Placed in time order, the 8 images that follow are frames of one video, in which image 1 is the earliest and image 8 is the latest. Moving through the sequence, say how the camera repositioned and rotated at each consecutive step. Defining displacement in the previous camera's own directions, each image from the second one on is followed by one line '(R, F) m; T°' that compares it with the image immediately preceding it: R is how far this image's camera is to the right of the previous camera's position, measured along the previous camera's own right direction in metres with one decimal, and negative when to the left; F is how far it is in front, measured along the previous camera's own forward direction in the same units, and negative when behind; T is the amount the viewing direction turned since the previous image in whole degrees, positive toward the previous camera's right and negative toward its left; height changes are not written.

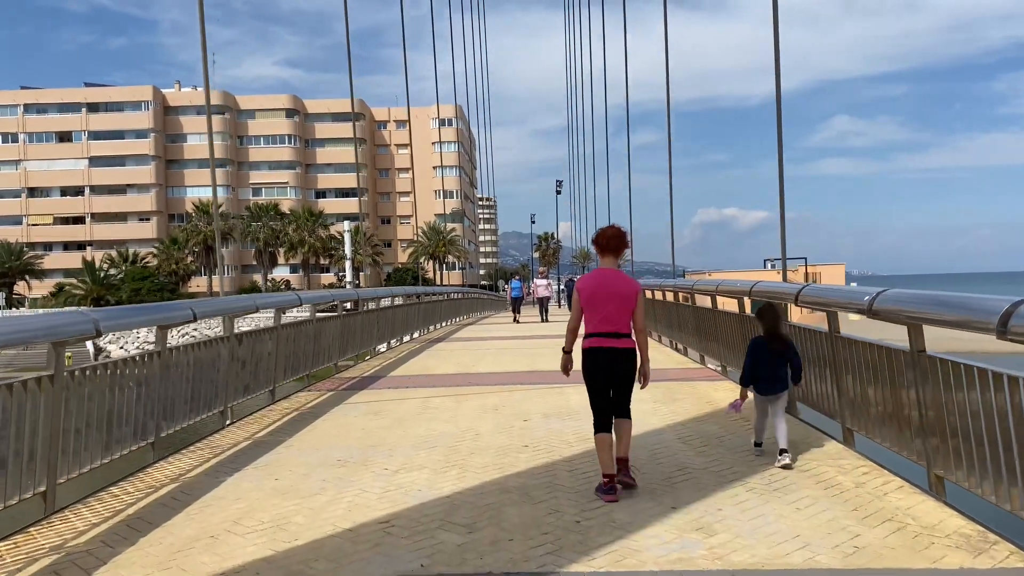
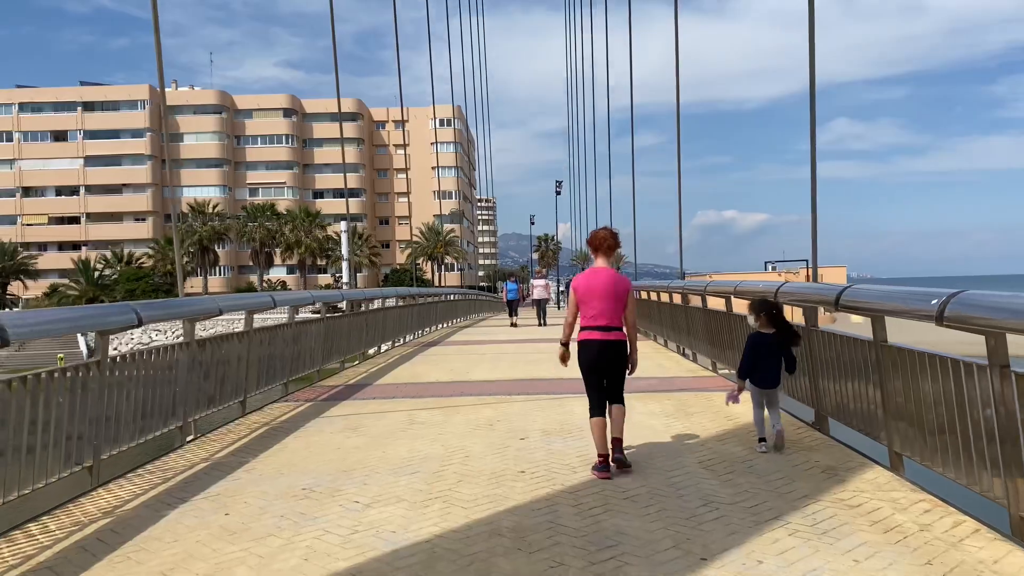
(0.0, +0.8) m; 0°
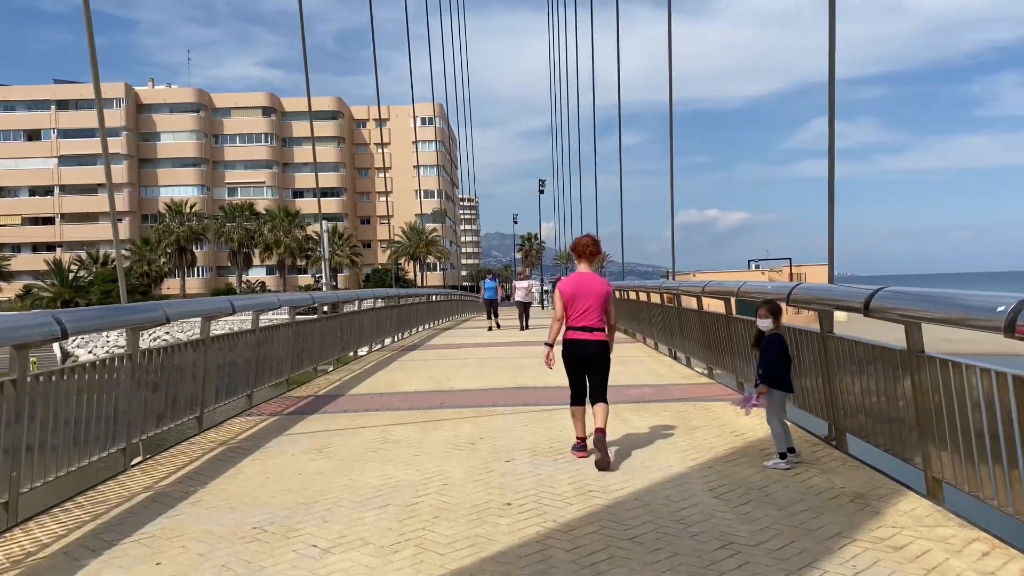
(0.0, +0.7) m; +1°
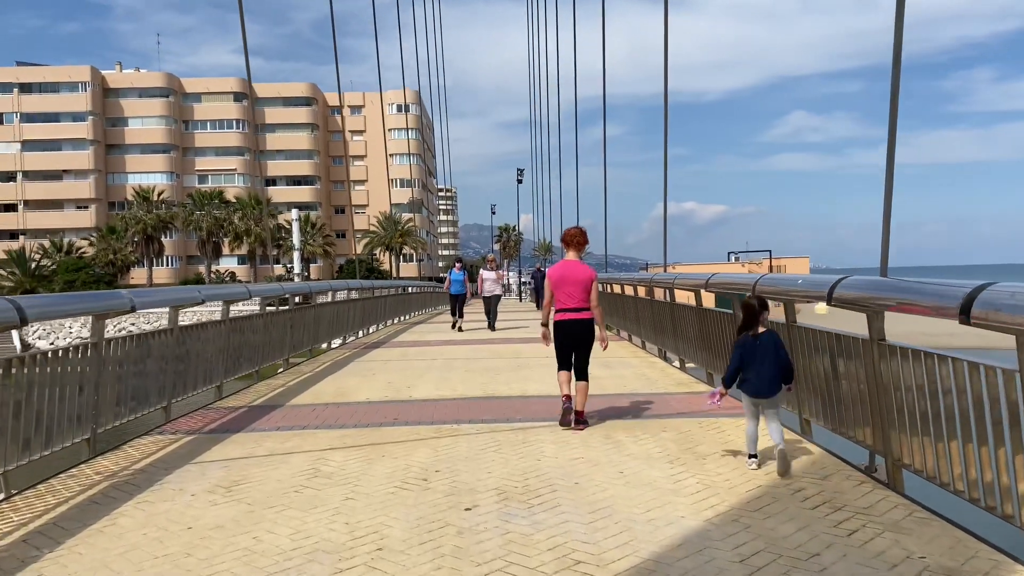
(+0.1, +1.3) m; +1°
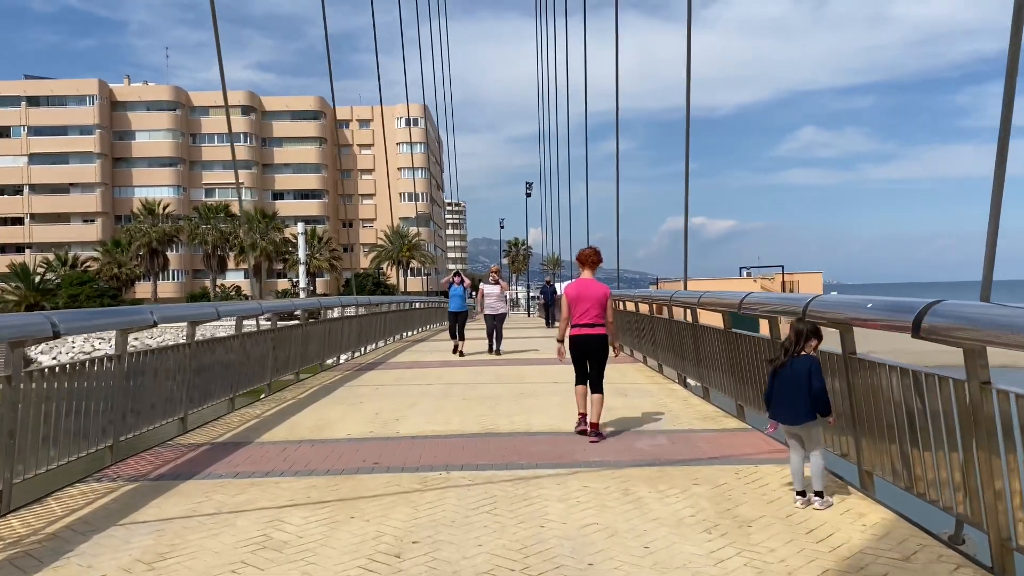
(+0.1, +1.0) m; -1°
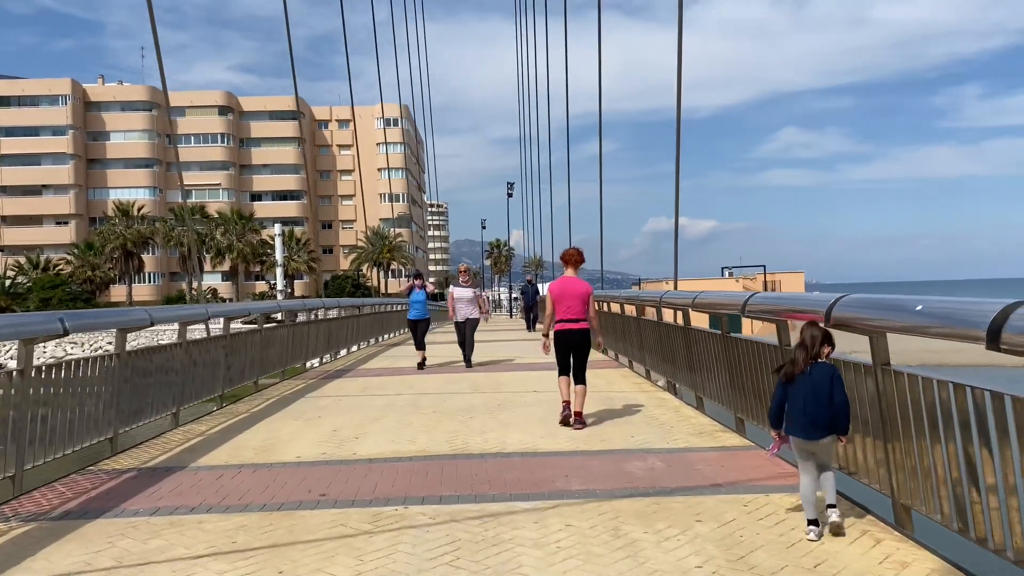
(+0.1, +0.8) m; +1°
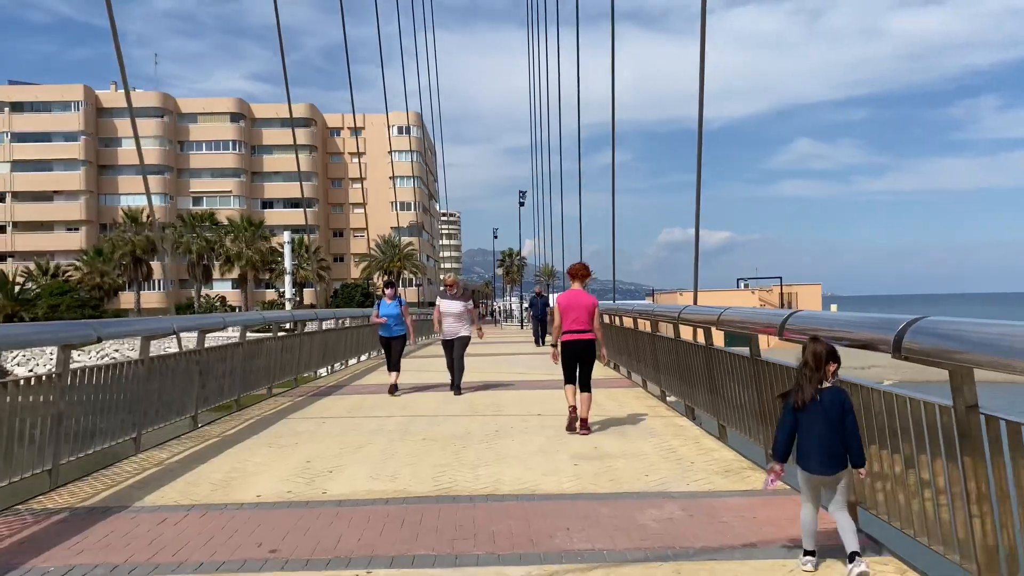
(+0.1, +0.8) m; -1°
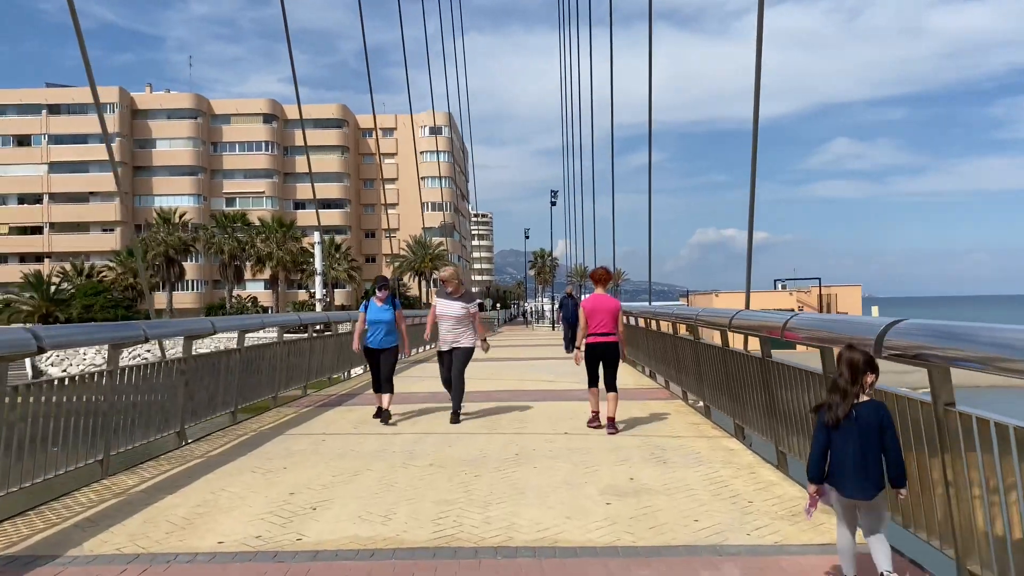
(+0.1, +1.0) m; -2°
